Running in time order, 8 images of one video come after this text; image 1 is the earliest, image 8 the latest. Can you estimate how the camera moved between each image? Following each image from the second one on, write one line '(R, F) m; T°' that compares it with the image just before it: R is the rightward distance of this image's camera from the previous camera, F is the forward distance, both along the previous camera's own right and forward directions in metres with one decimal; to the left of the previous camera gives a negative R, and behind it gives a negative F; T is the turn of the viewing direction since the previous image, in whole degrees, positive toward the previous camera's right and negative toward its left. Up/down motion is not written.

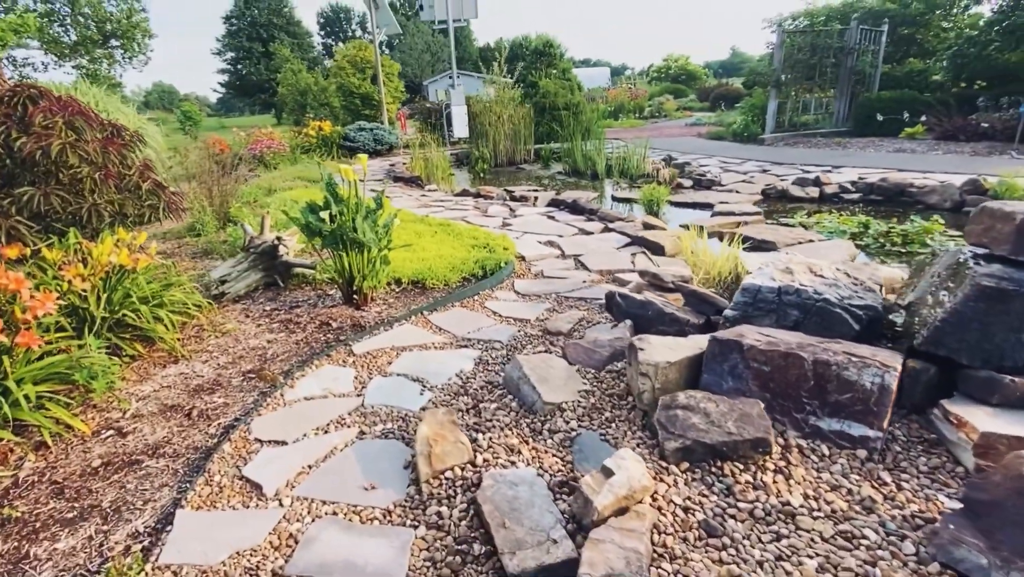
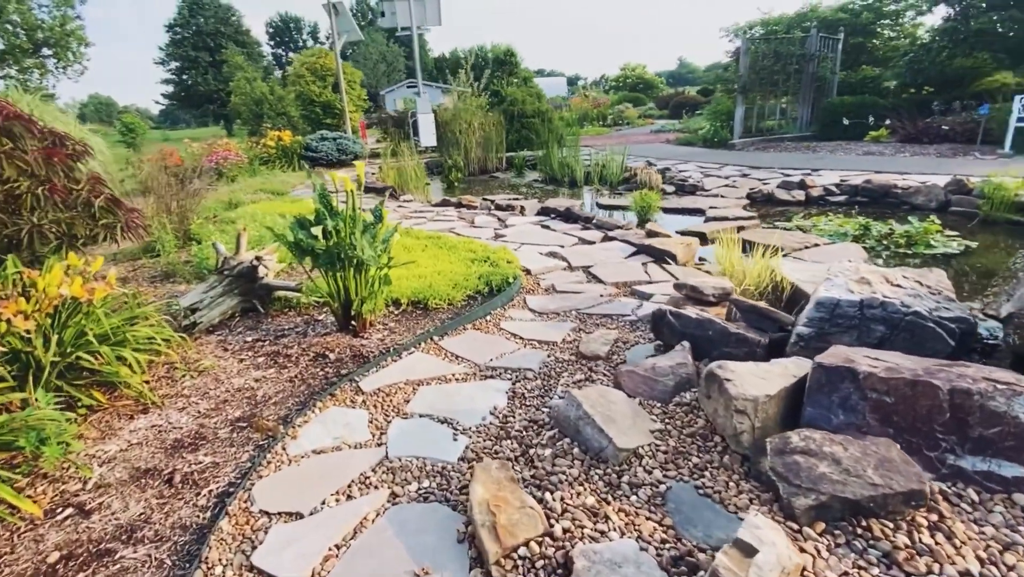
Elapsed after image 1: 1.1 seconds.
(-0.3, +0.4) m; +4°
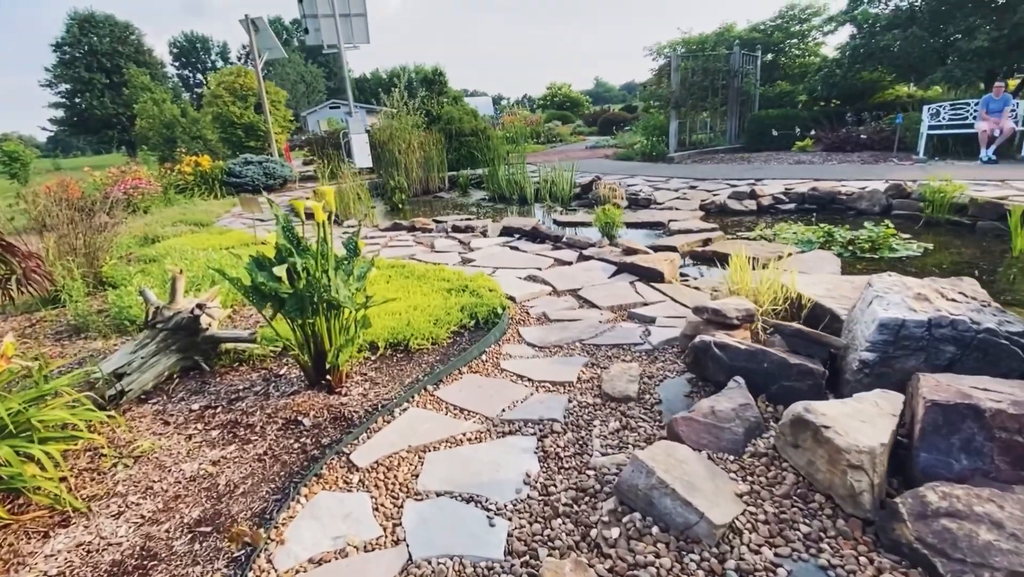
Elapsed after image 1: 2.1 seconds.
(-0.3, +0.4) m; +7°
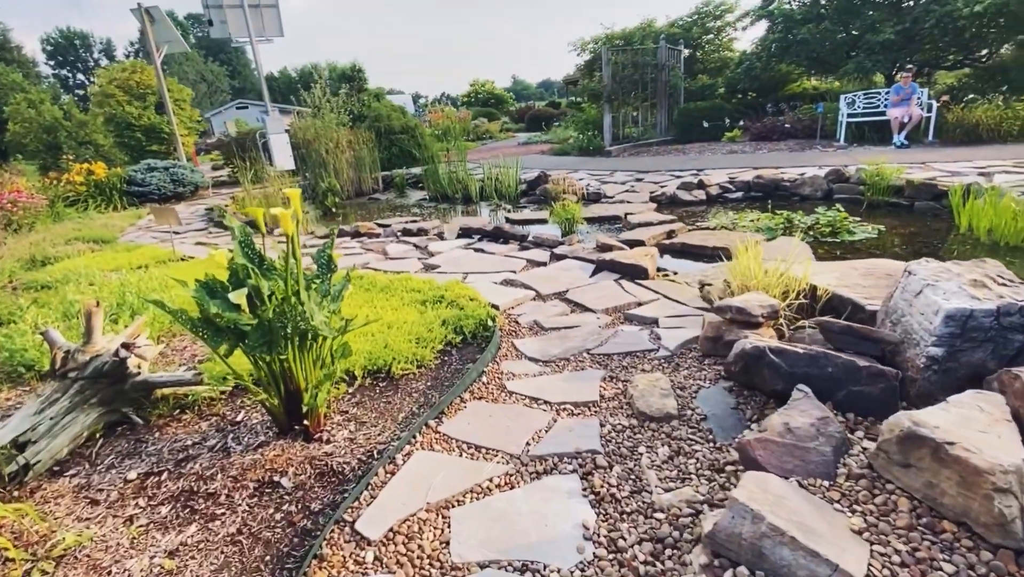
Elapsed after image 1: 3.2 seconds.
(-0.3, +0.4) m; +8°
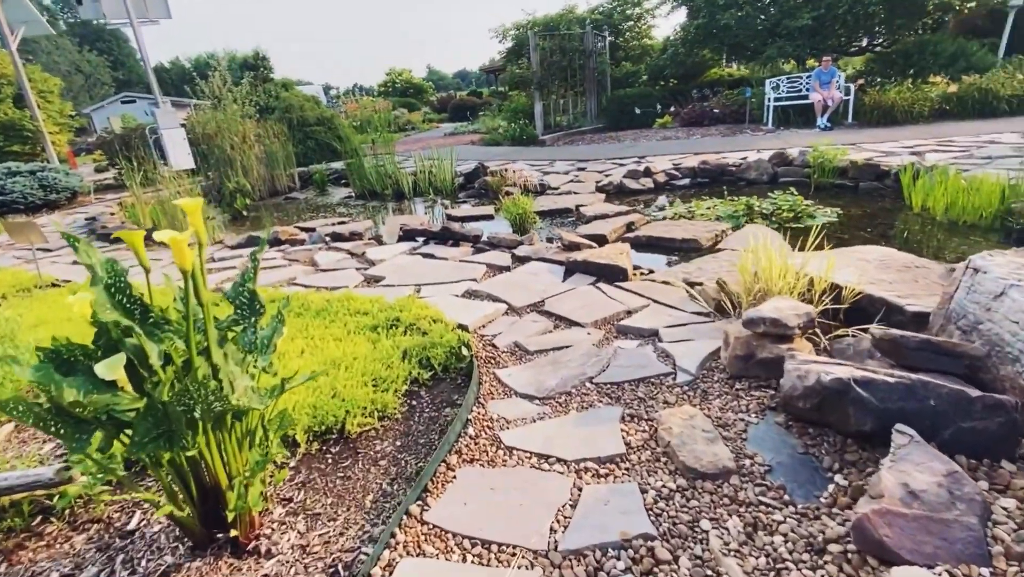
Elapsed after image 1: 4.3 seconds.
(-0.2, +0.5) m; +8°
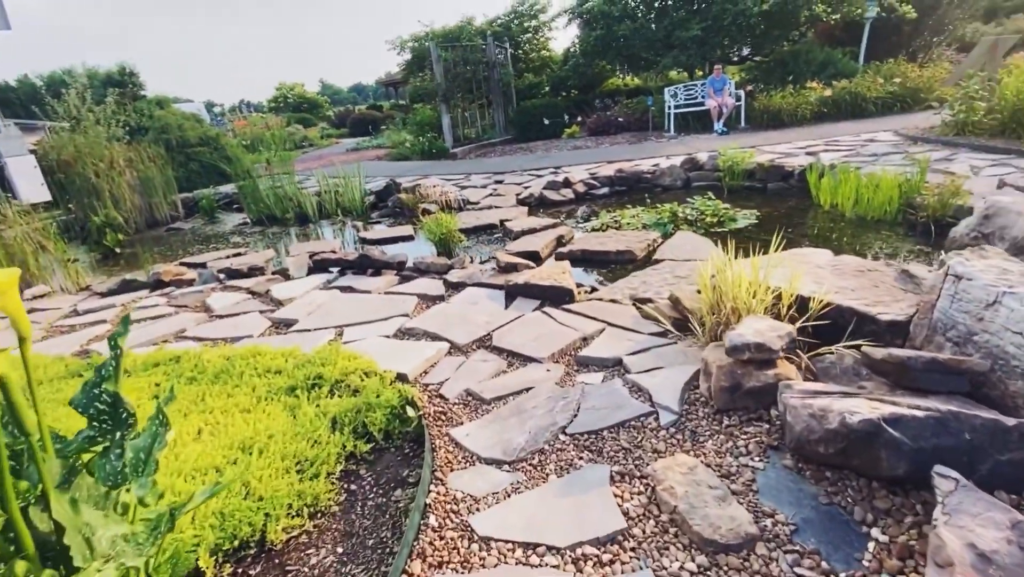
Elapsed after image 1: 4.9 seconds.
(-0.1, +0.3) m; +9°
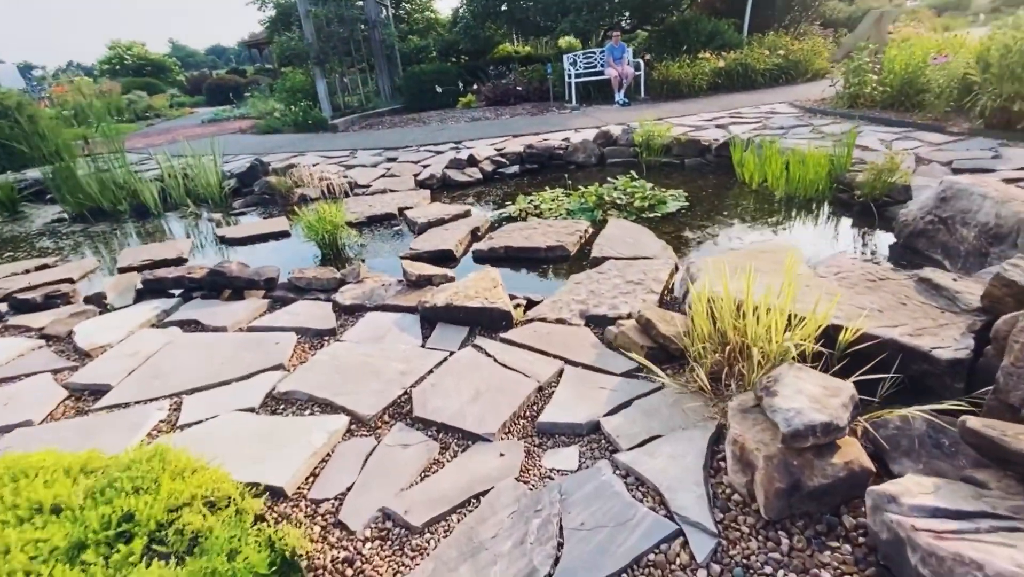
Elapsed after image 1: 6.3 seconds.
(-0.1, +0.7) m; +11°
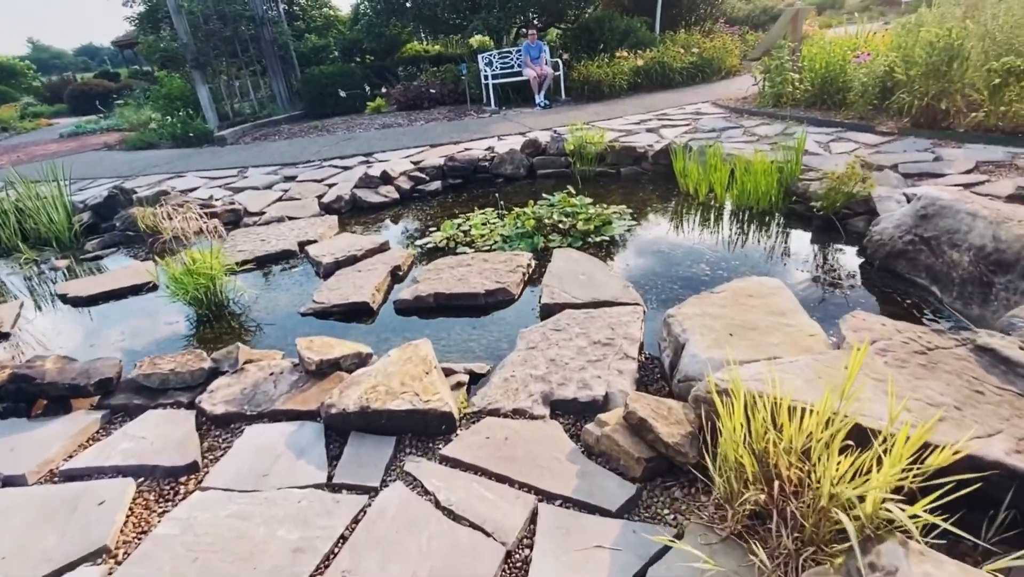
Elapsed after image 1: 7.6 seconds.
(0.0, +0.6) m; +8°
